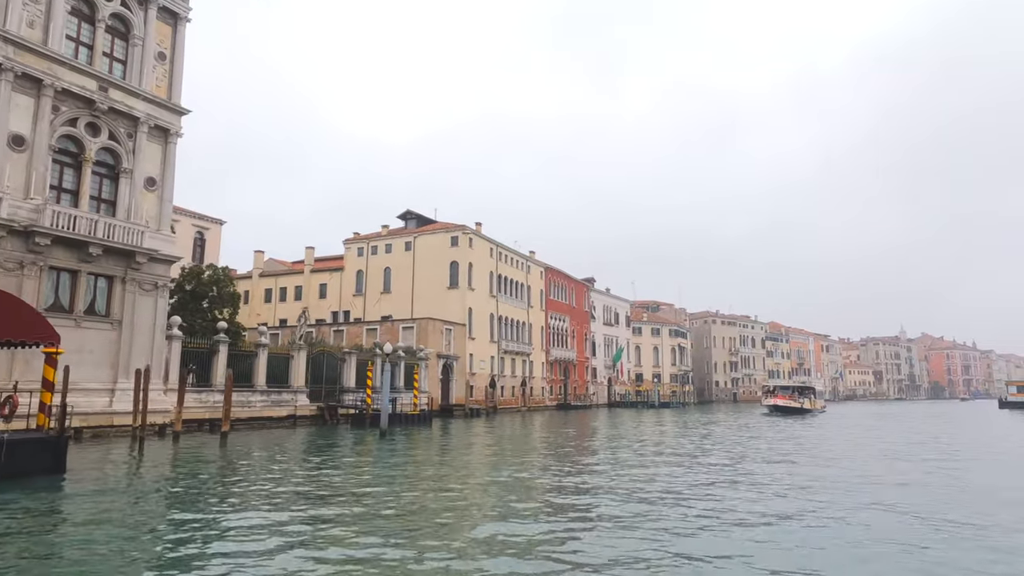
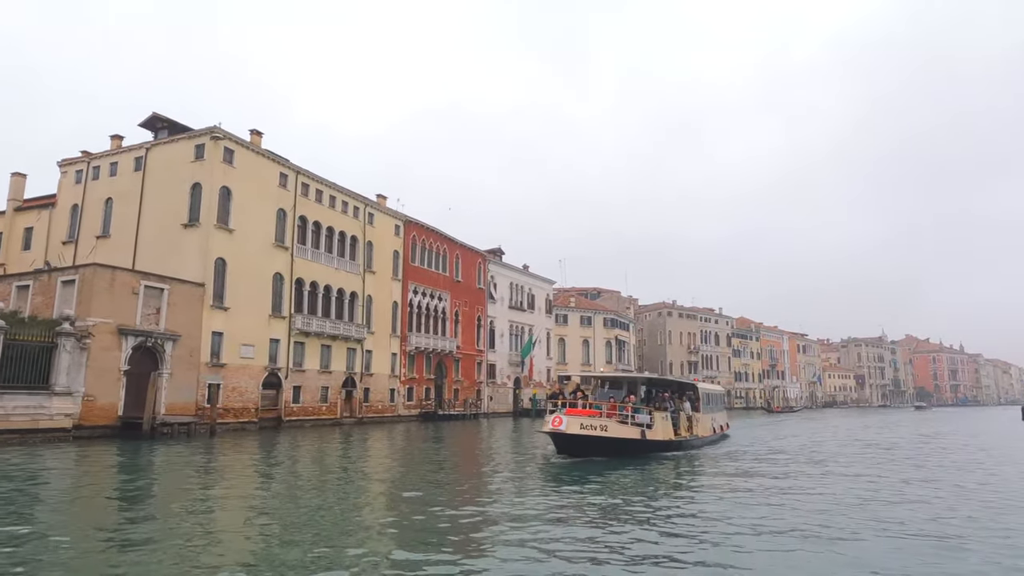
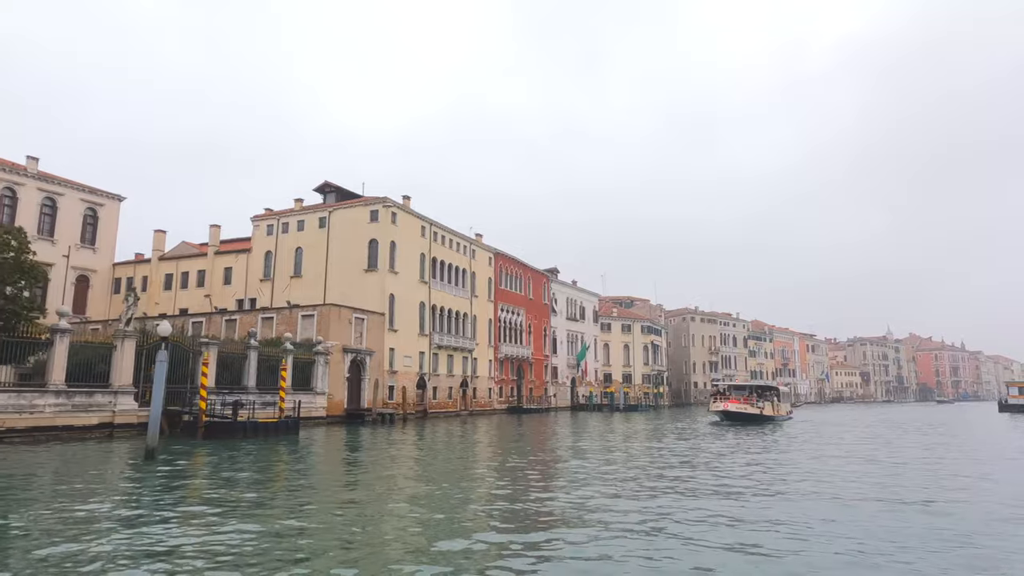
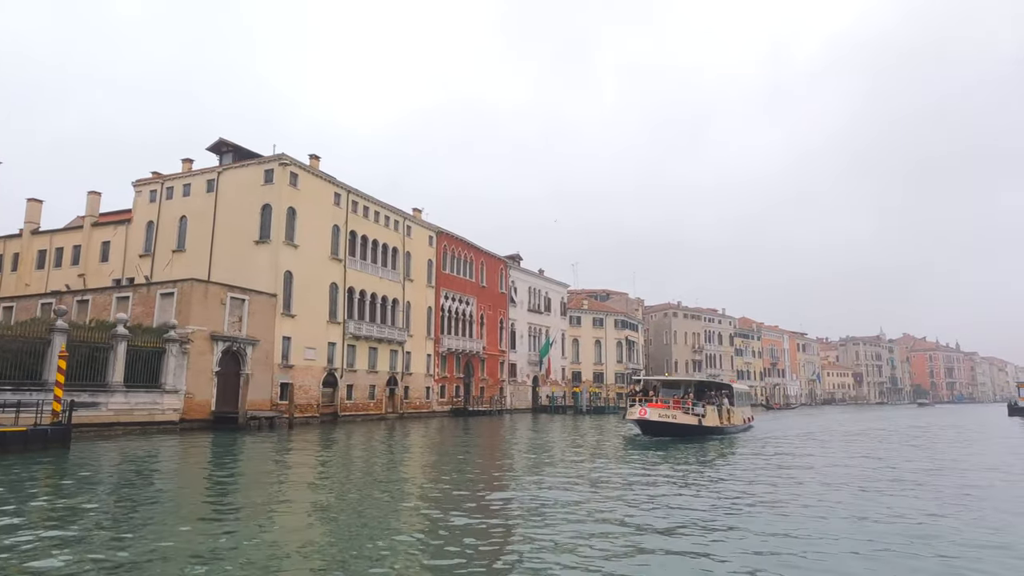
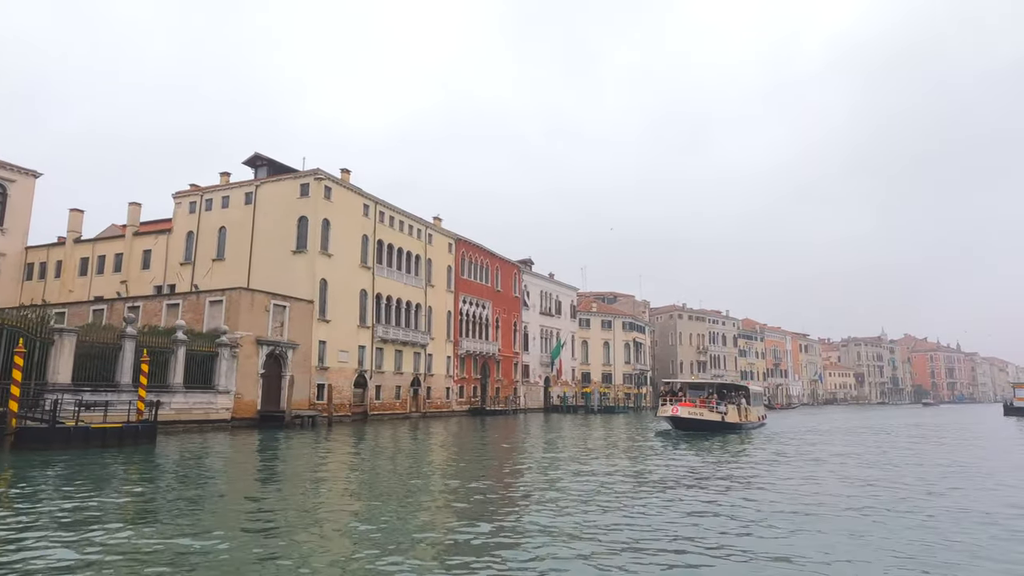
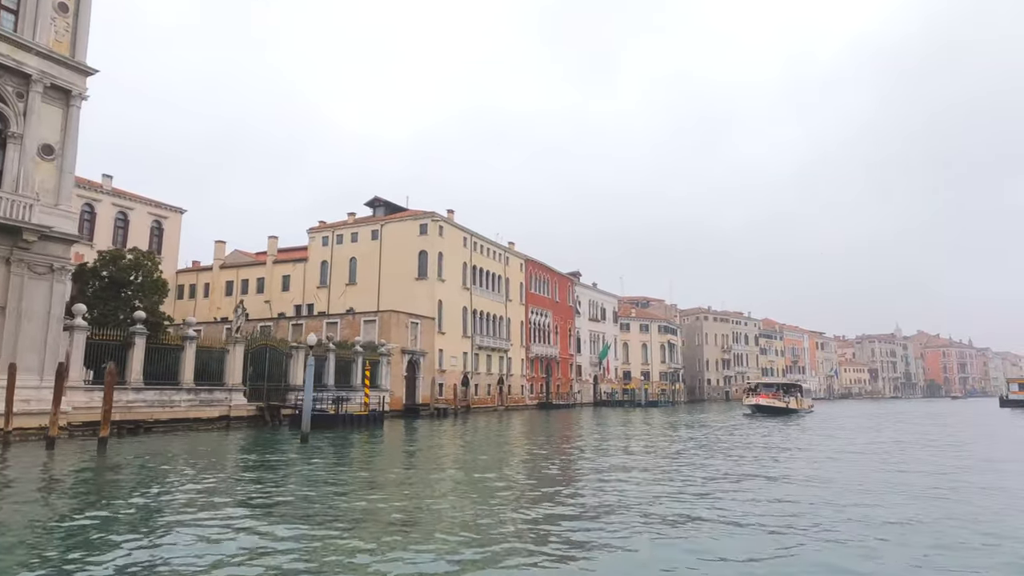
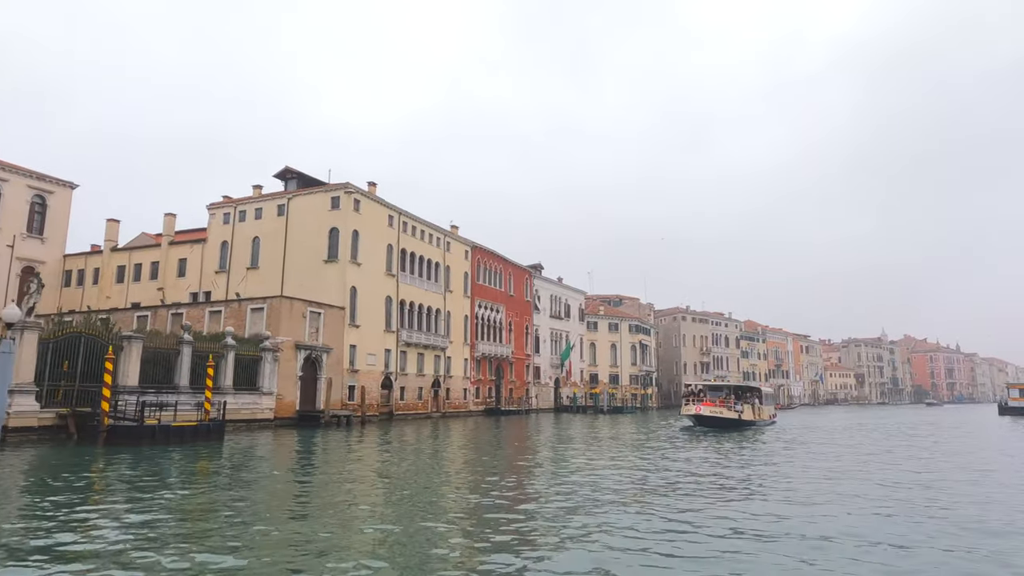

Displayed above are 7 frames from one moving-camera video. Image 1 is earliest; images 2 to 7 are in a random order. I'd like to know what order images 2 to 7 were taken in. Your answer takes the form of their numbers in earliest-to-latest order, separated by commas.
6, 3, 7, 5, 4, 2
